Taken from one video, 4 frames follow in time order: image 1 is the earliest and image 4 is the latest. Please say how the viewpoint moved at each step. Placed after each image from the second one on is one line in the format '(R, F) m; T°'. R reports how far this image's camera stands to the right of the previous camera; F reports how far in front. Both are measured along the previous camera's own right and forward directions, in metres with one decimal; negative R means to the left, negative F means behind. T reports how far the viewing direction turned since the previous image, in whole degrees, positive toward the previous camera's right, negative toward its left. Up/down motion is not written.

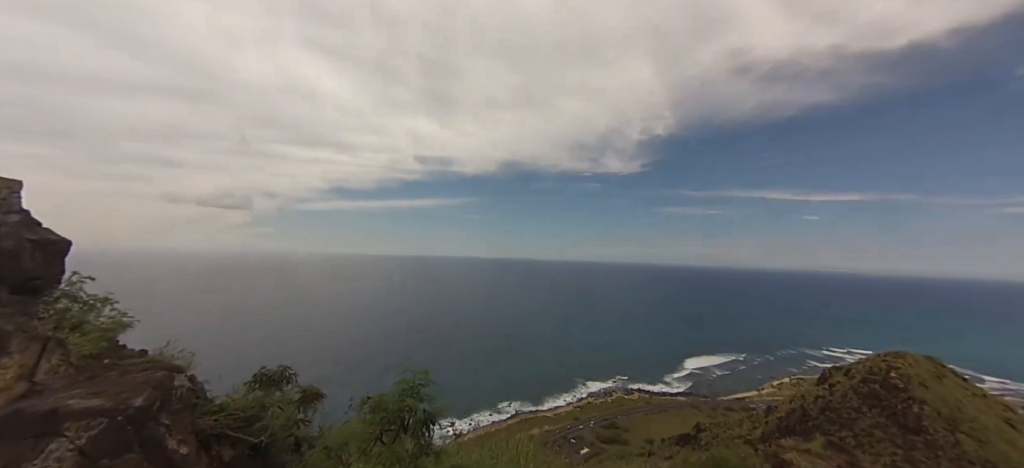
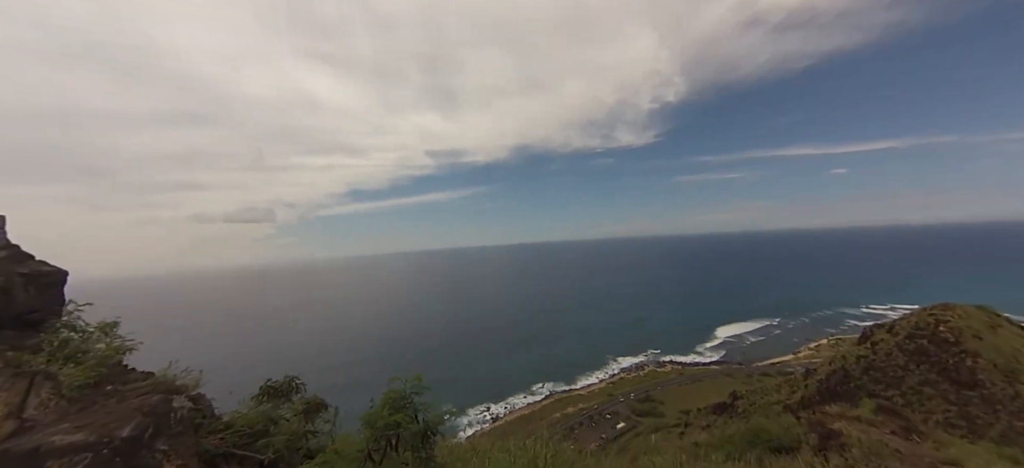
(0.0, +0.2) m; -3°
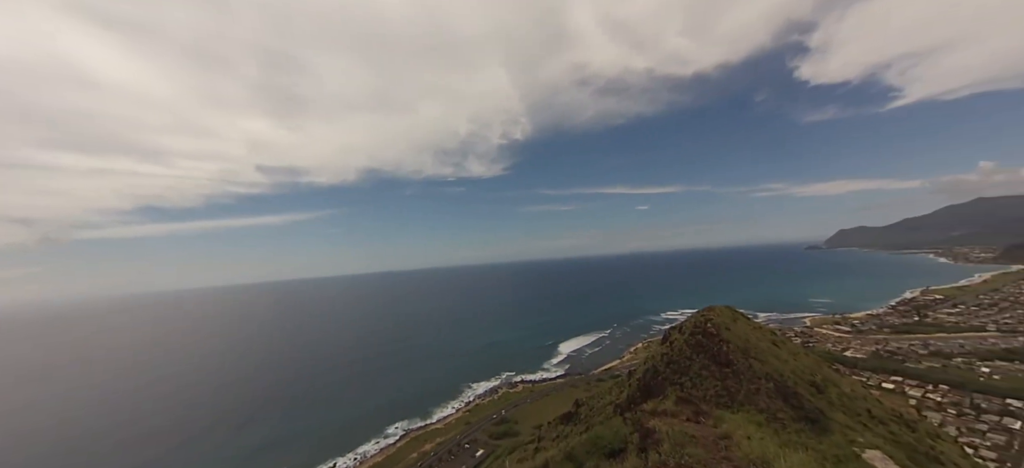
(+1.4, +0.6) m; +22°
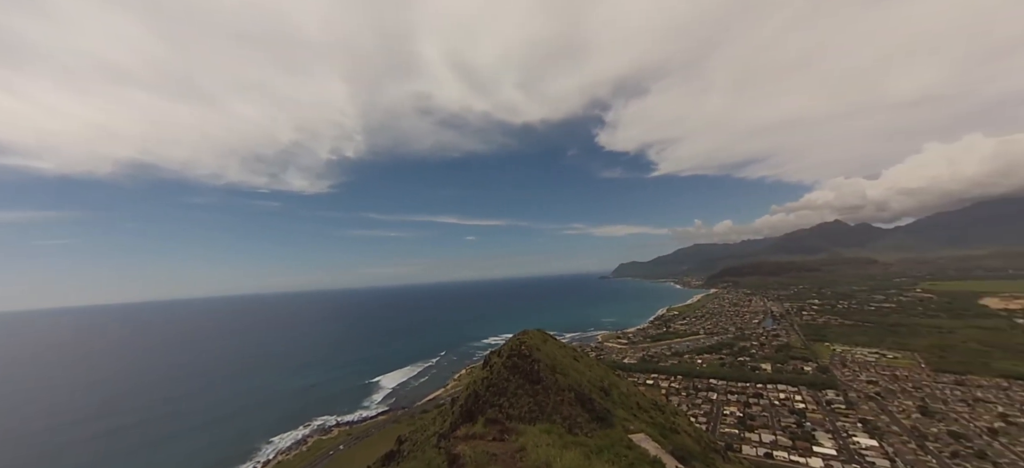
(+2.4, -0.7) m; +23°
